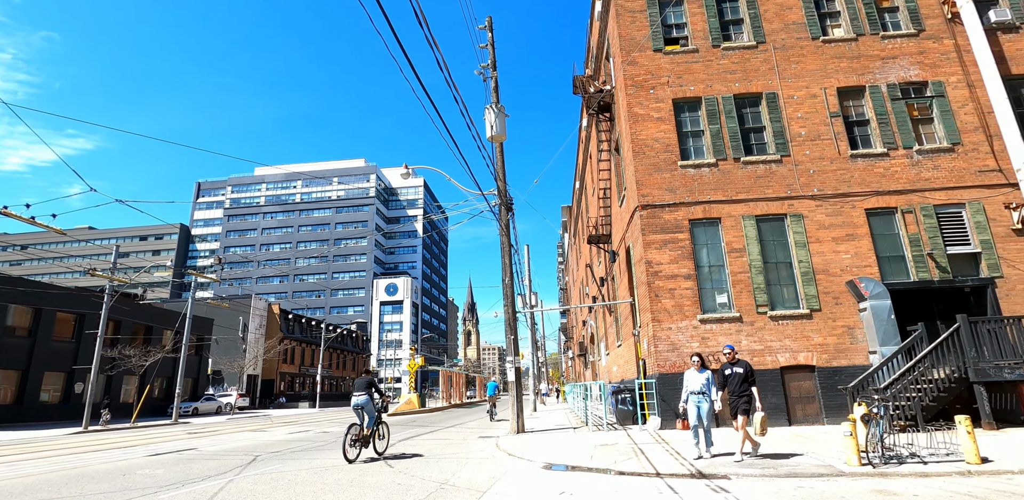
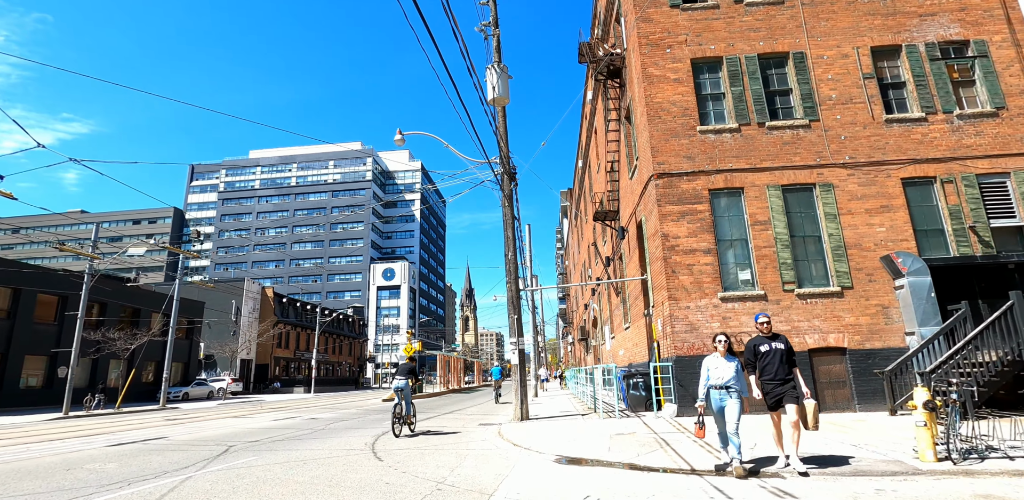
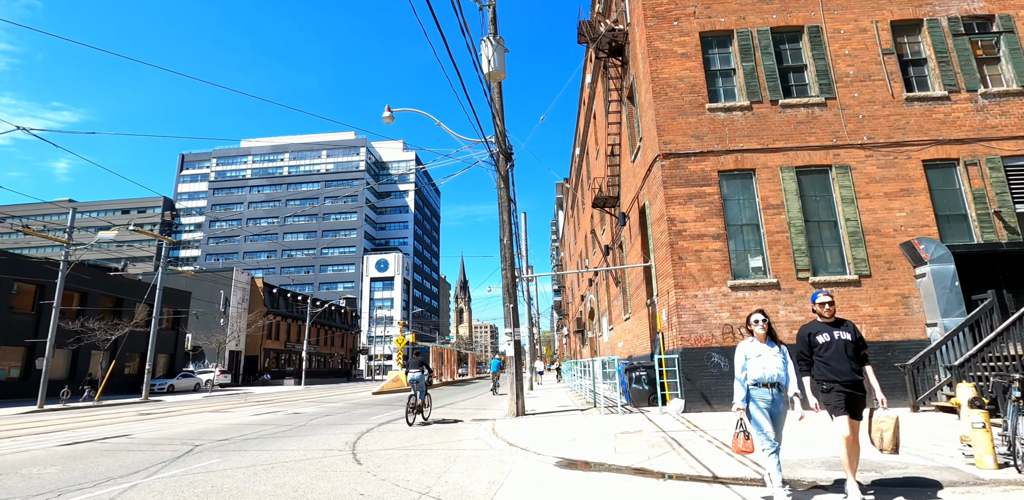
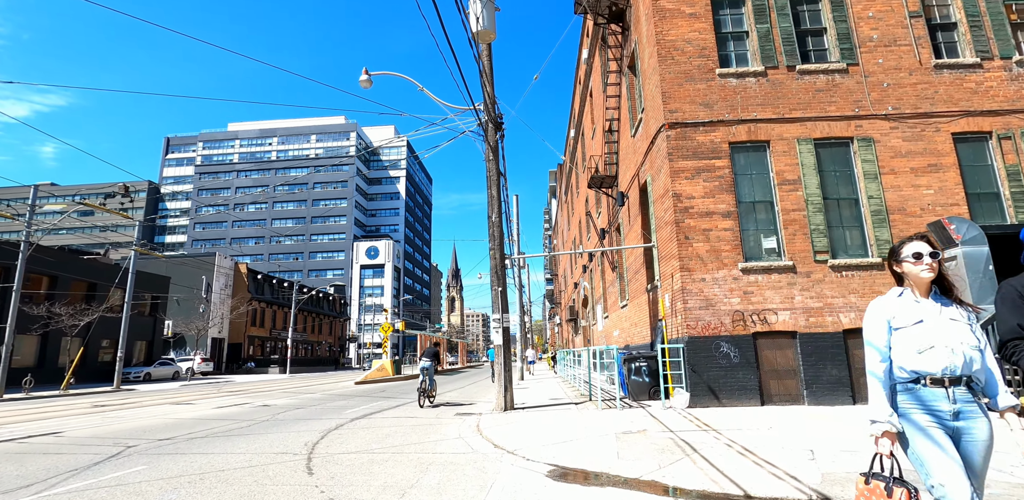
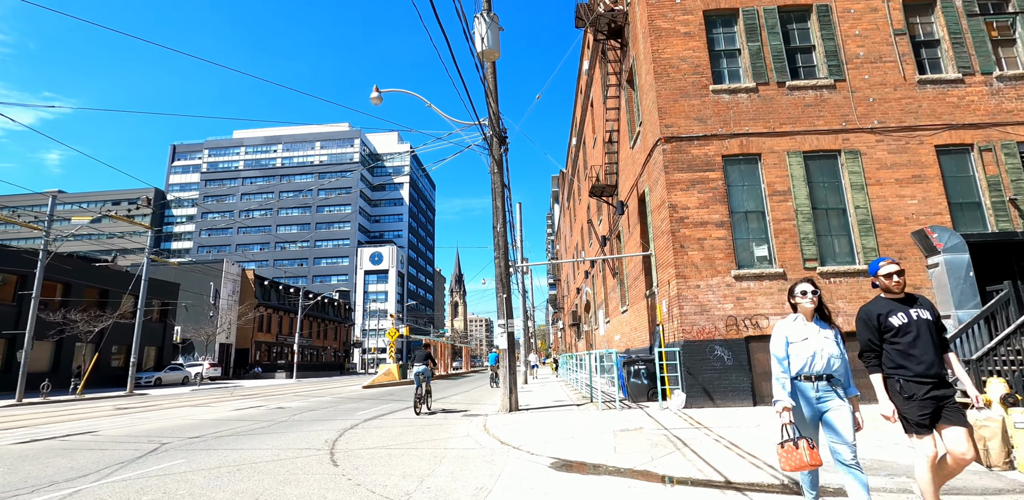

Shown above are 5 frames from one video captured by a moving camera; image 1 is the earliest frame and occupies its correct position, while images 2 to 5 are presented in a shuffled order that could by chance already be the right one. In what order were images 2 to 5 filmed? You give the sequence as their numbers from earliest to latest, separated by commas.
2, 3, 5, 4
